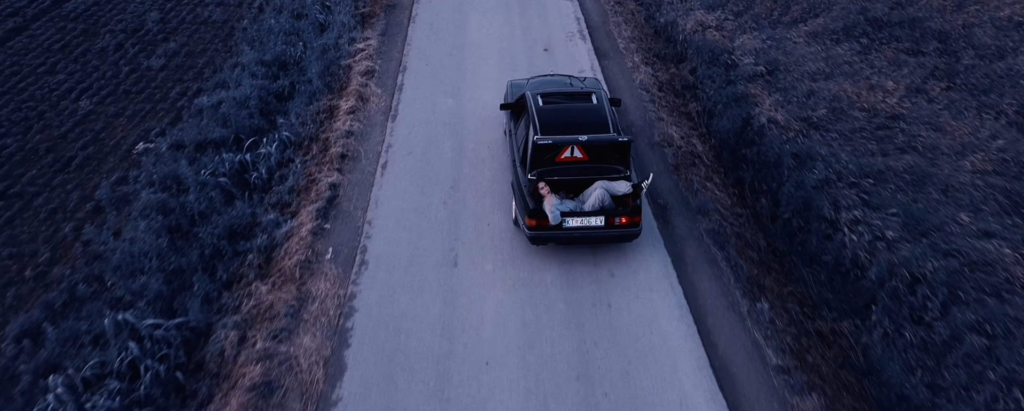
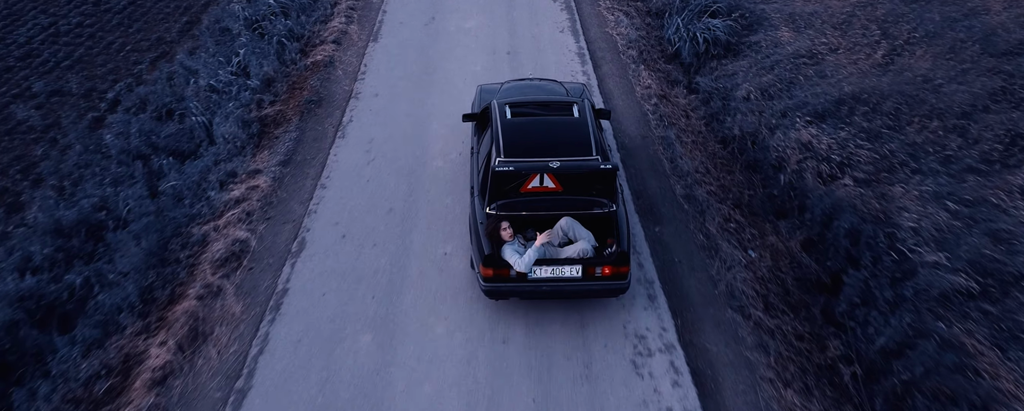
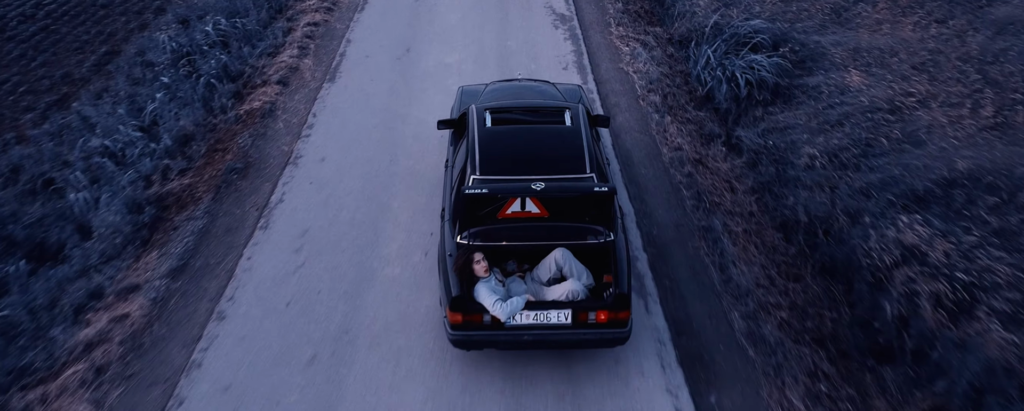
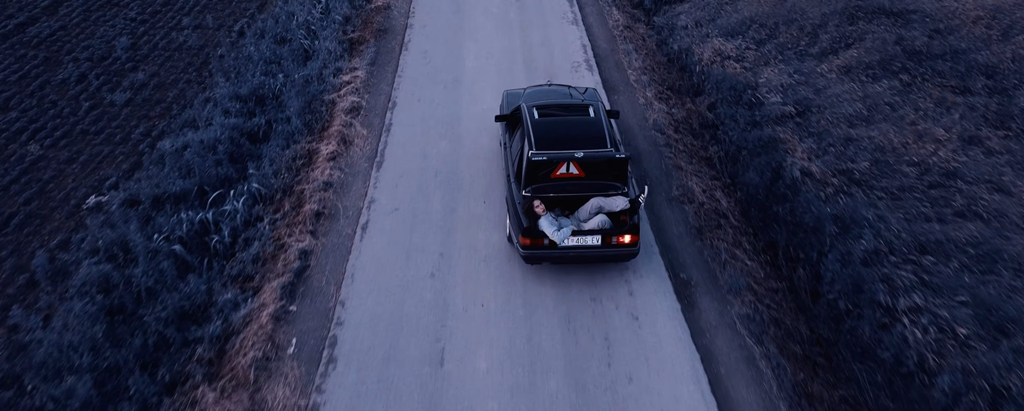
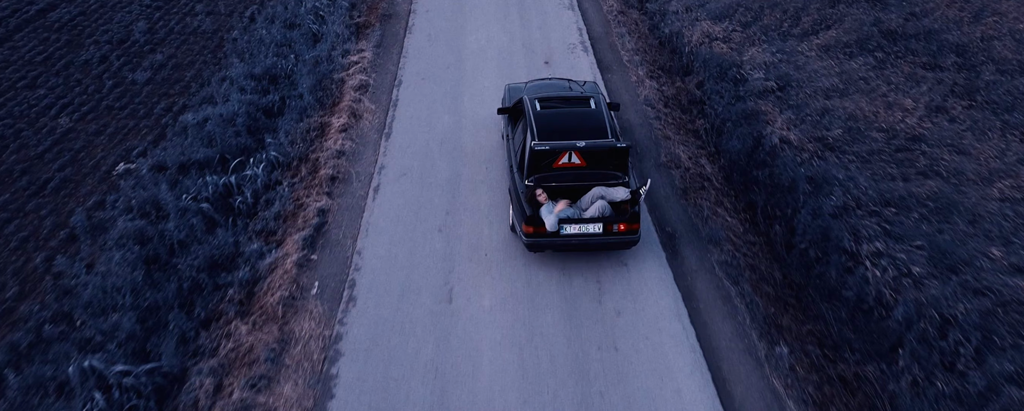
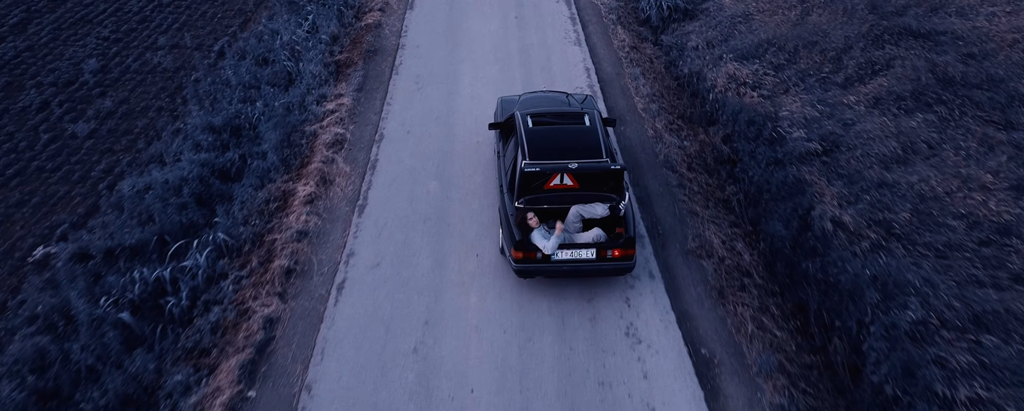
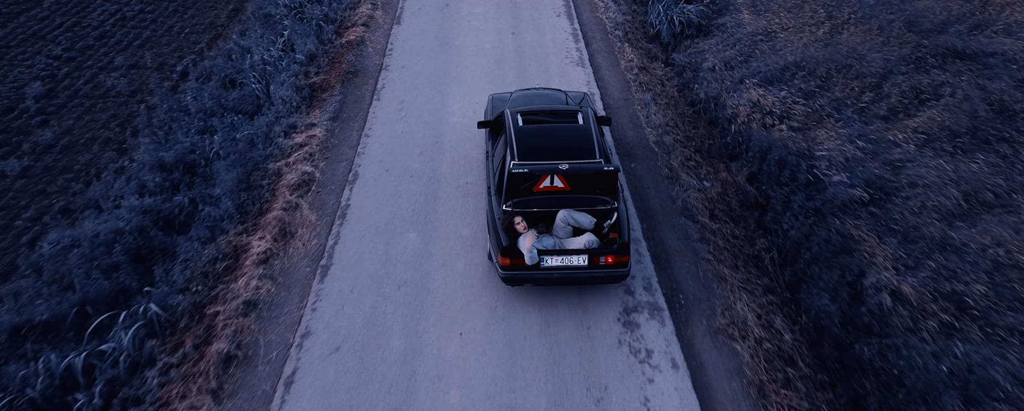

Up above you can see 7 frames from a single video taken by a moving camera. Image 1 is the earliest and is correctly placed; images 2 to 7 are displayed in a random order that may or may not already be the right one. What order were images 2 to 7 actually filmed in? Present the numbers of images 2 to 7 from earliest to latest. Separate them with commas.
5, 4, 6, 7, 2, 3
